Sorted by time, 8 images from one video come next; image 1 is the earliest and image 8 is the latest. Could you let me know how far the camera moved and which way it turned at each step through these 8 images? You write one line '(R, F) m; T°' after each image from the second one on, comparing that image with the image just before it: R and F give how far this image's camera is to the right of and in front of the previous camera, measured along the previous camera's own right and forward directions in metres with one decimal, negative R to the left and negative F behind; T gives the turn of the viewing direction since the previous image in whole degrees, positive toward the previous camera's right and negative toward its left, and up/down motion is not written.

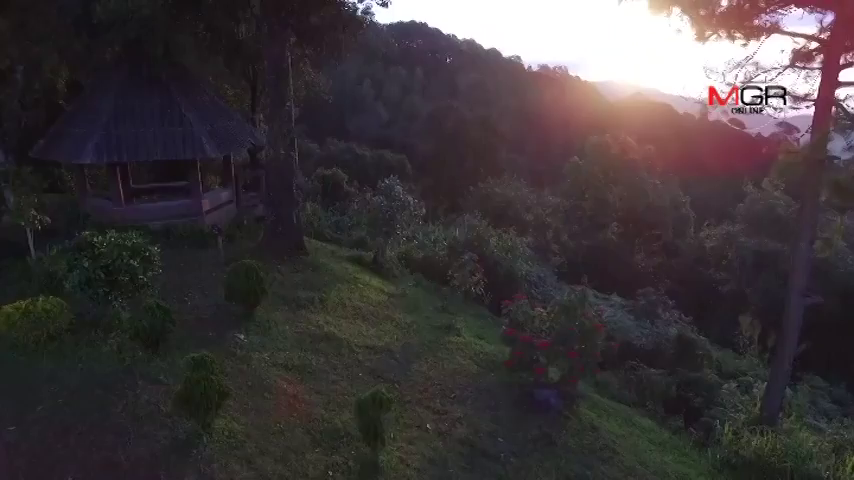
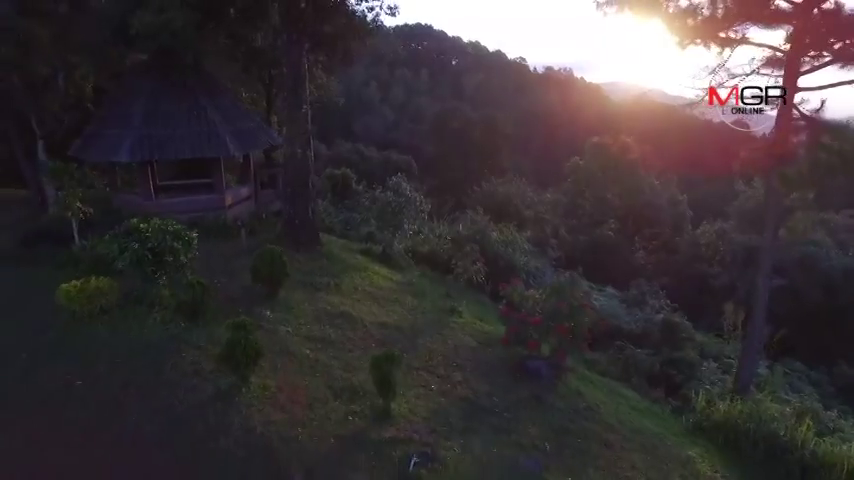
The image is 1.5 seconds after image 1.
(0.0, -1.2) m; 0°
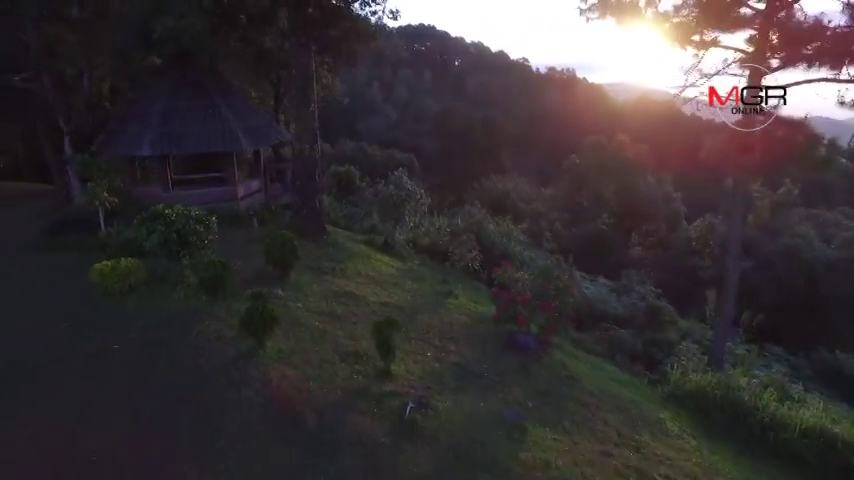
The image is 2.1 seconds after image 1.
(+0.1, -1.1) m; 0°
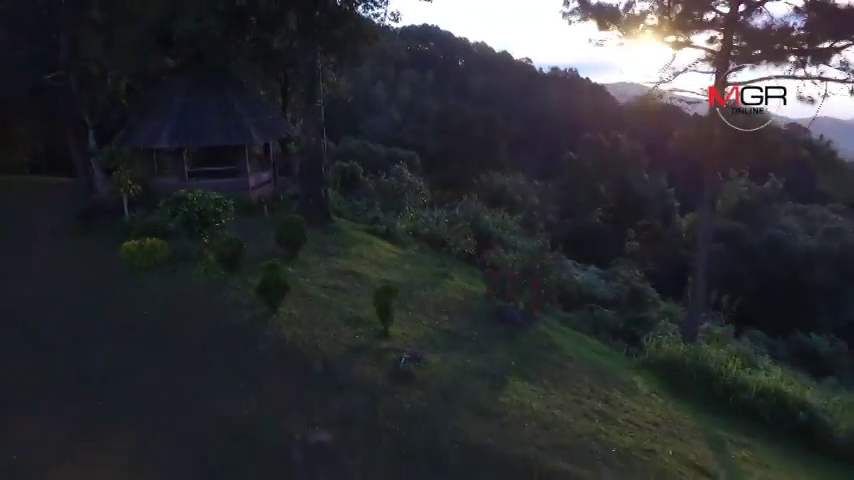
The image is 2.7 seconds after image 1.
(+0.1, -1.2) m; 0°
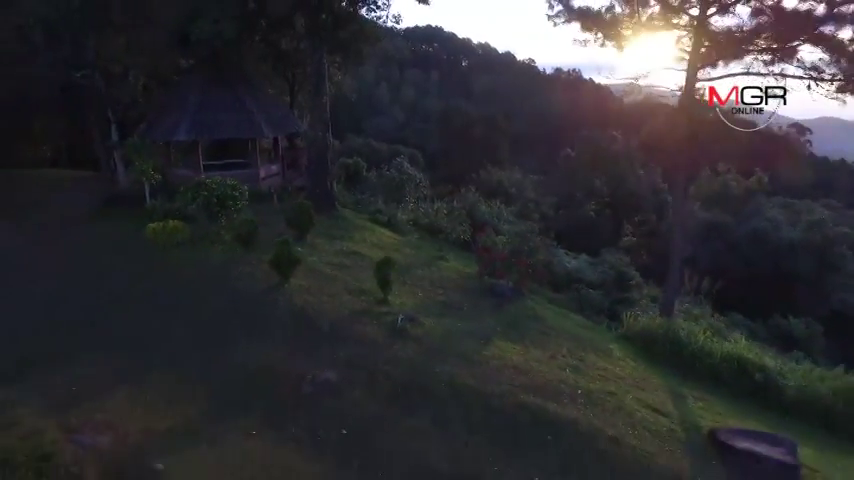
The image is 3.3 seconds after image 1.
(+0.2, -1.3) m; 0°
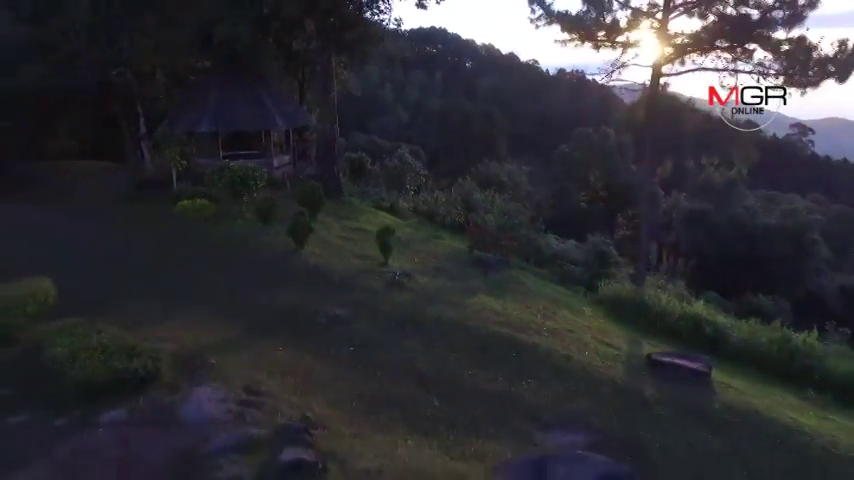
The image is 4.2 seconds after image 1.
(+0.2, -2.0) m; 0°
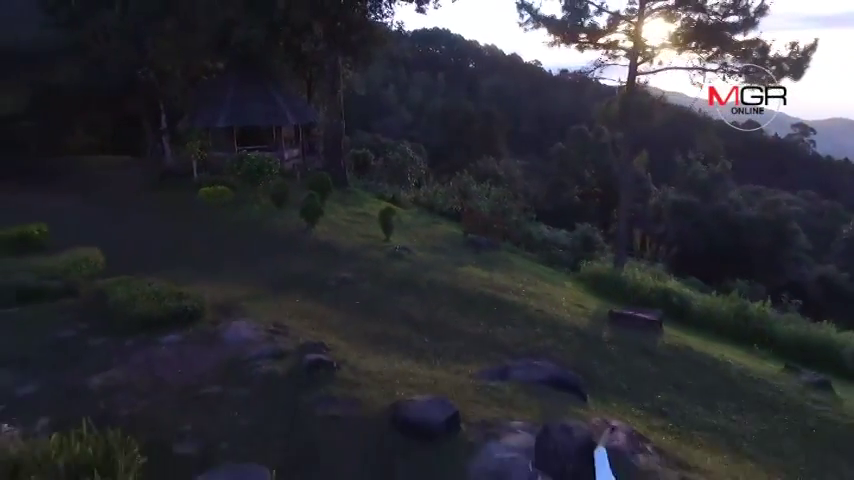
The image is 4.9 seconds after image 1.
(+0.1, -1.7) m; 0°
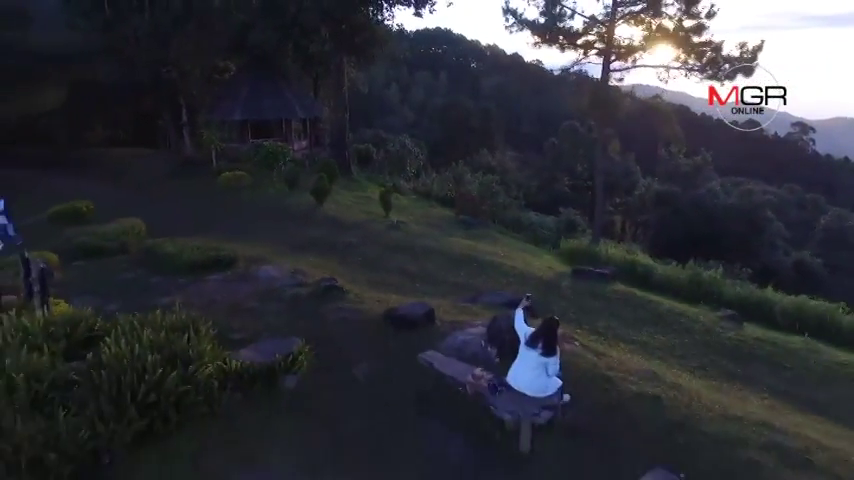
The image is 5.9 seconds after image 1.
(+0.2, -2.2) m; 0°
